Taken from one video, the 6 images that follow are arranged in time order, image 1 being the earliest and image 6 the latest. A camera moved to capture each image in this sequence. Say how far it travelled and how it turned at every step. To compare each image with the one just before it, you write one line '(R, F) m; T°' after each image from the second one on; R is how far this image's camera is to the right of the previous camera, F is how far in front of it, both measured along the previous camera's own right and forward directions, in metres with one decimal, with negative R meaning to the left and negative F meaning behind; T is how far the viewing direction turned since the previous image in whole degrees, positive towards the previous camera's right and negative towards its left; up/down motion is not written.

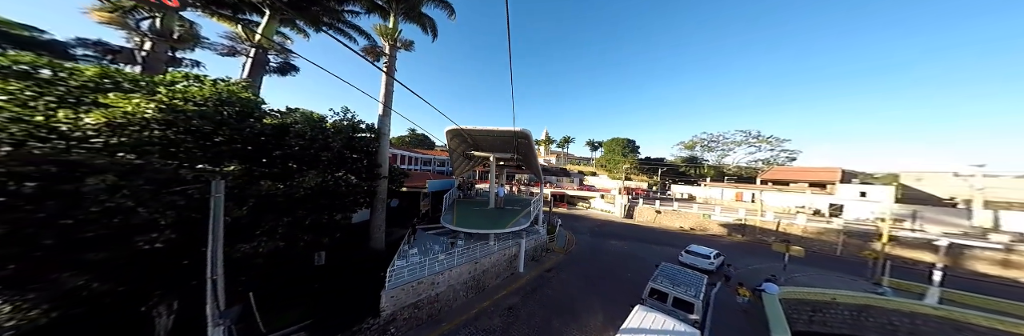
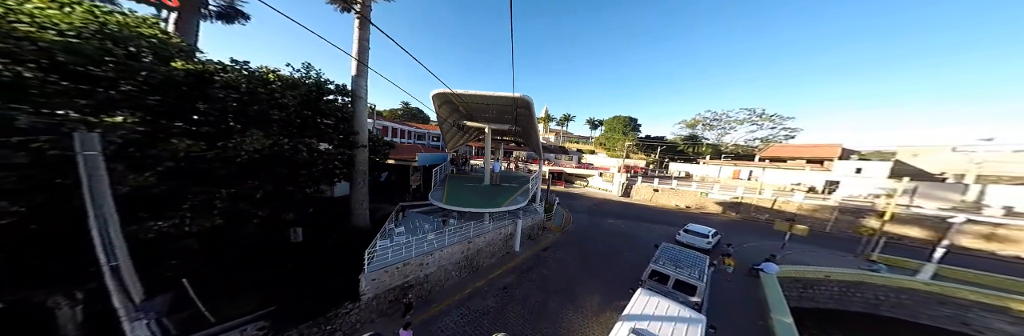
(+0.1, +1.0) m; +1°
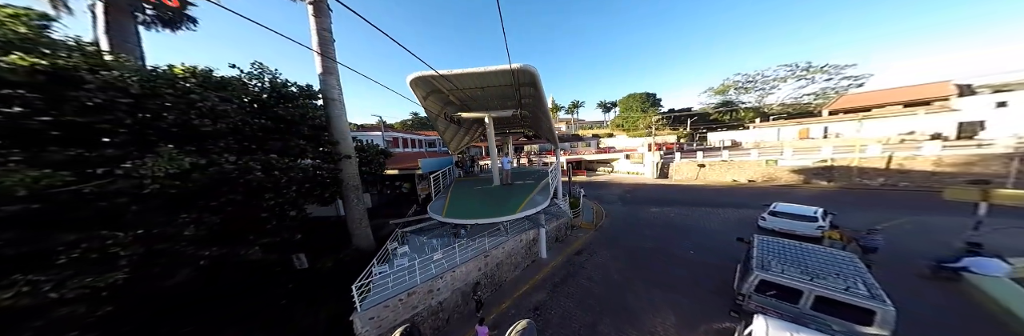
(0.0, +2.0) m; -5°
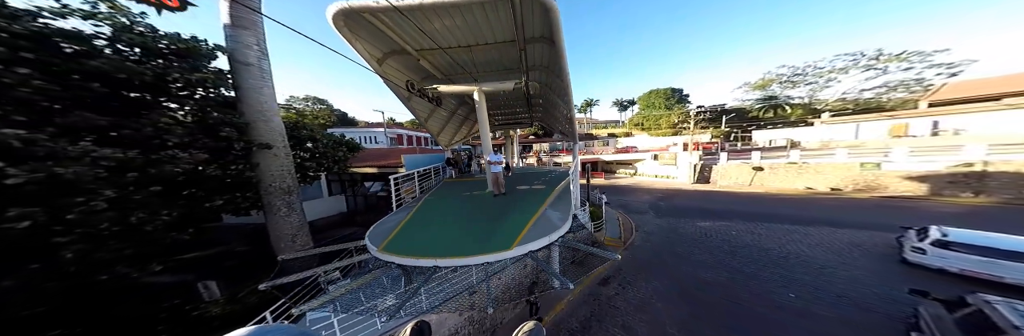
(+0.4, +2.7) m; -4°
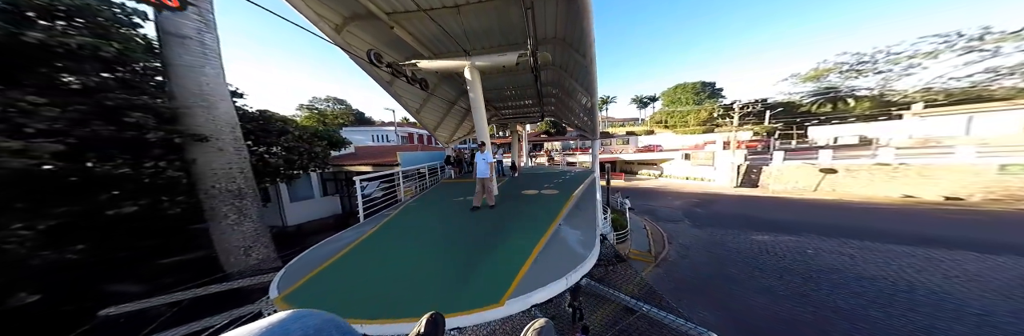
(+0.3, +1.5) m; -4°
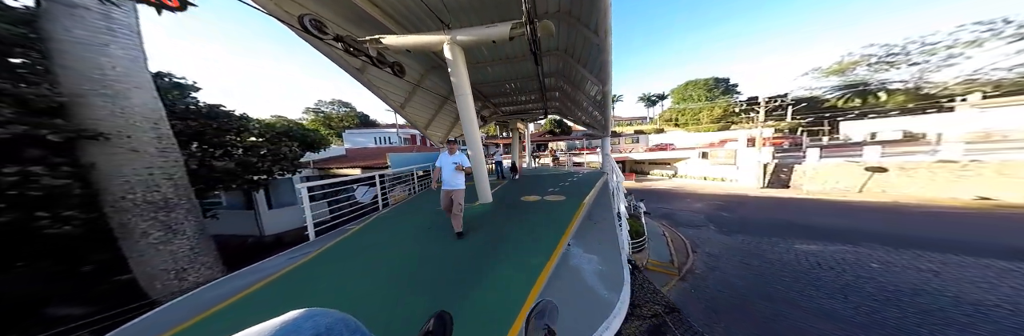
(+0.2, +1.0) m; -2°
